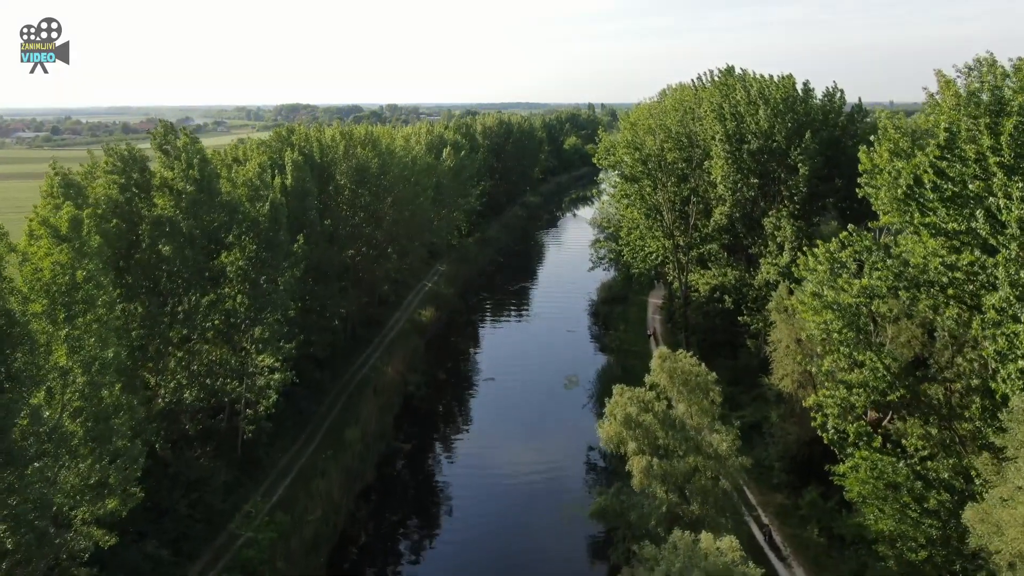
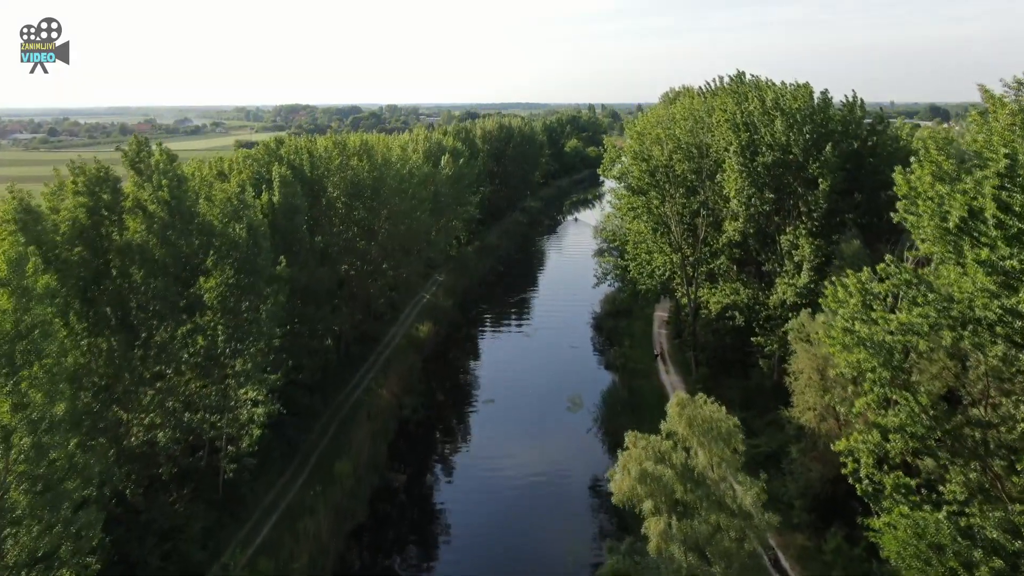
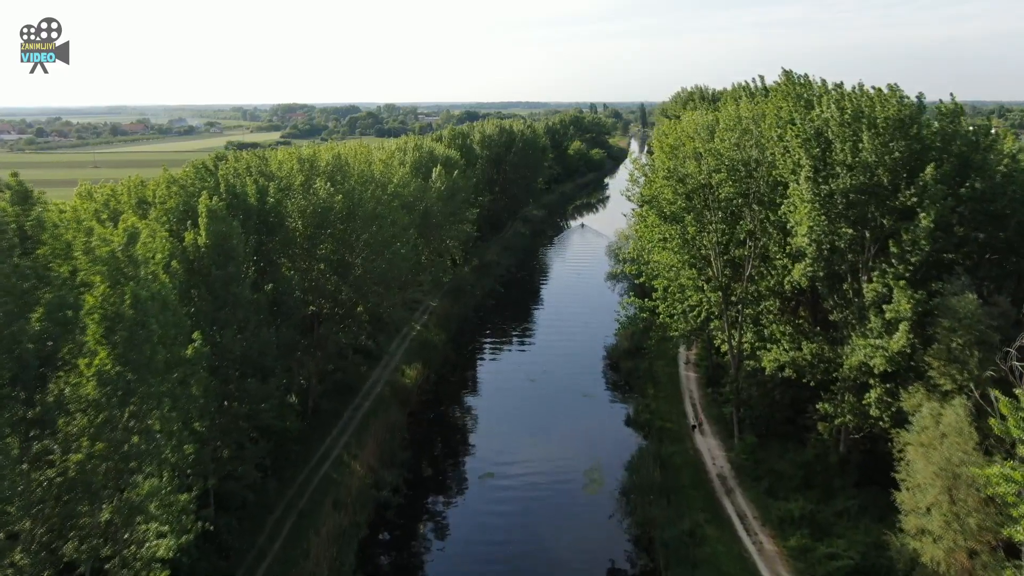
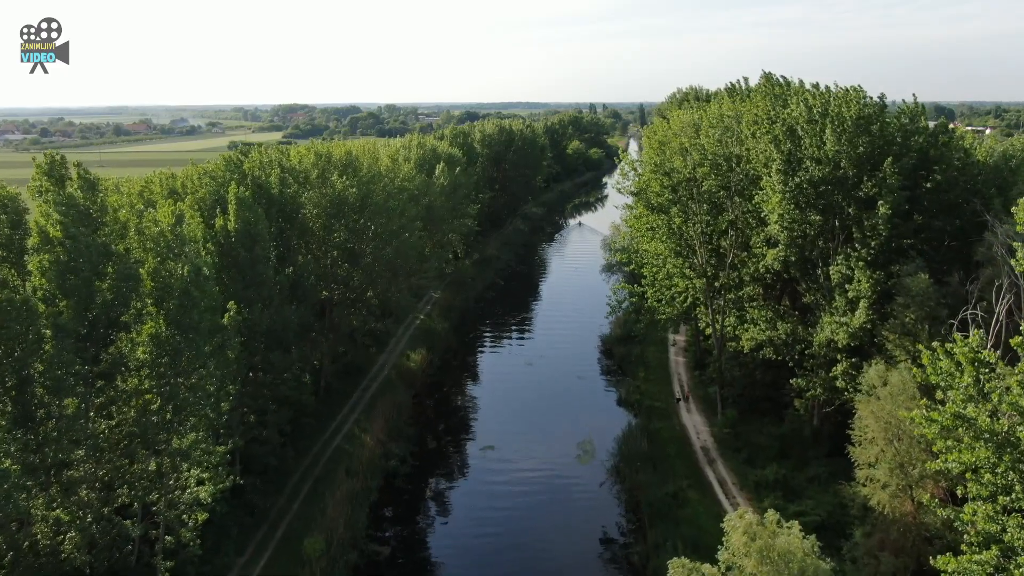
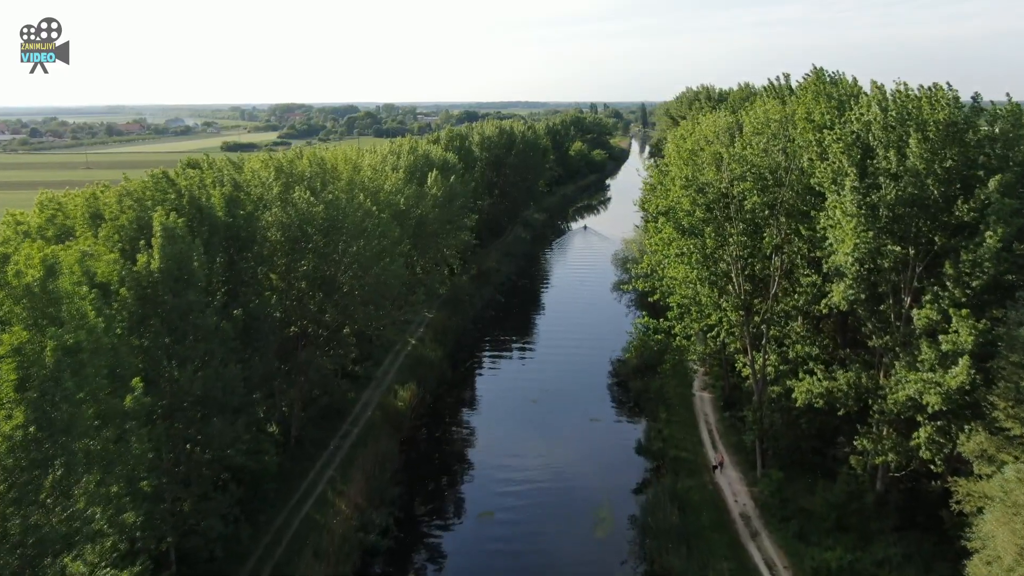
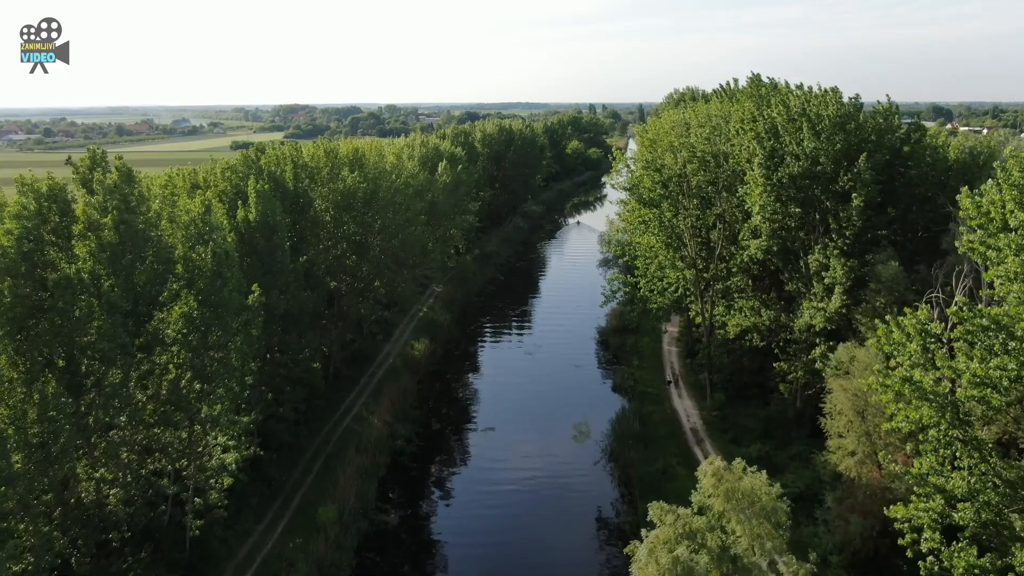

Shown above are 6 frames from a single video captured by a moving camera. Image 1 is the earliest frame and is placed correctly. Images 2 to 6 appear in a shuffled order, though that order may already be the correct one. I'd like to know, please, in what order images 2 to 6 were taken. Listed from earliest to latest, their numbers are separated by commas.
2, 6, 4, 3, 5
